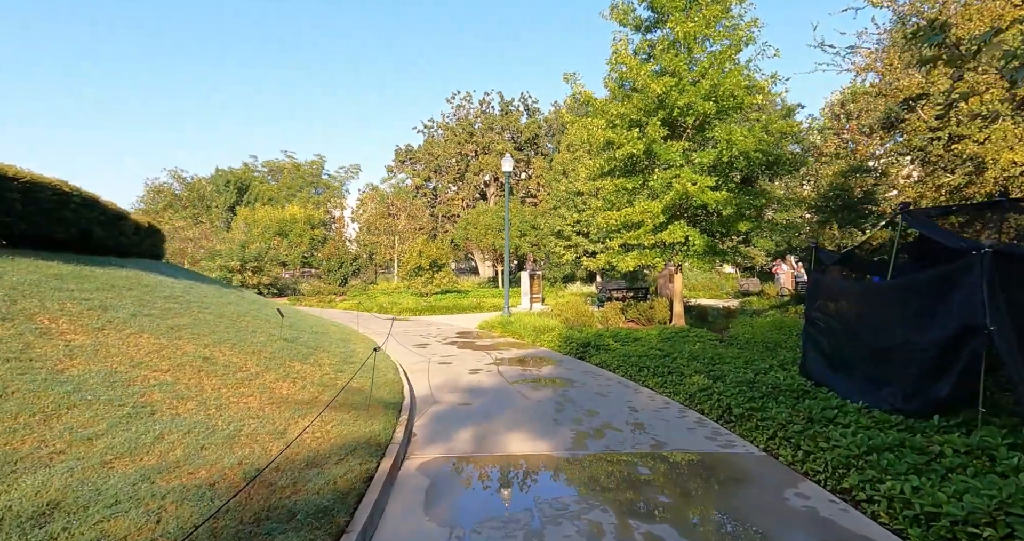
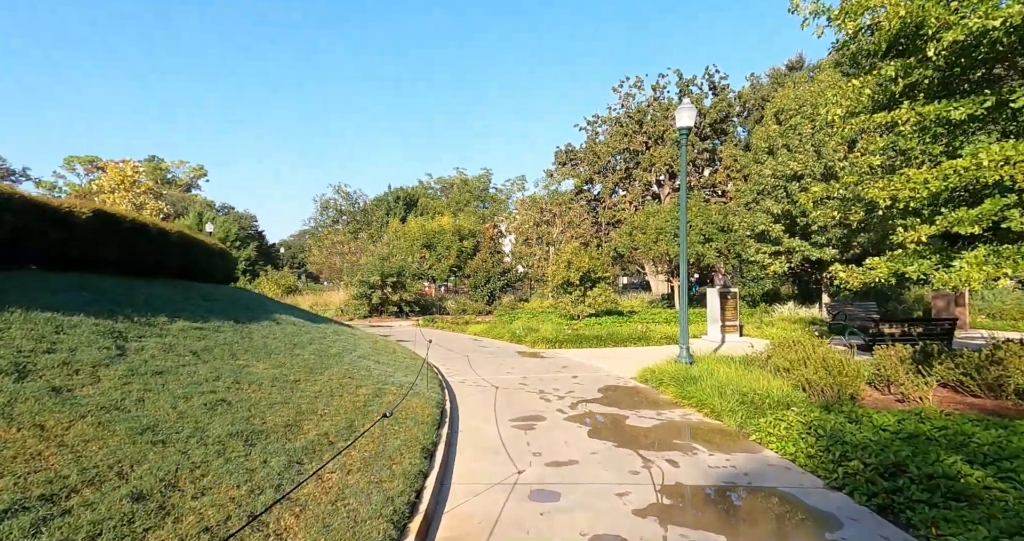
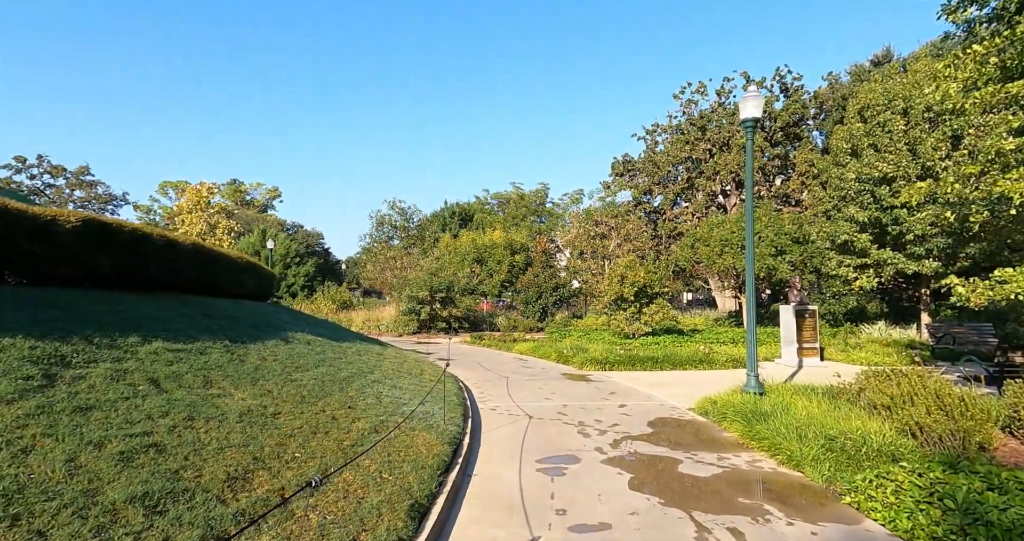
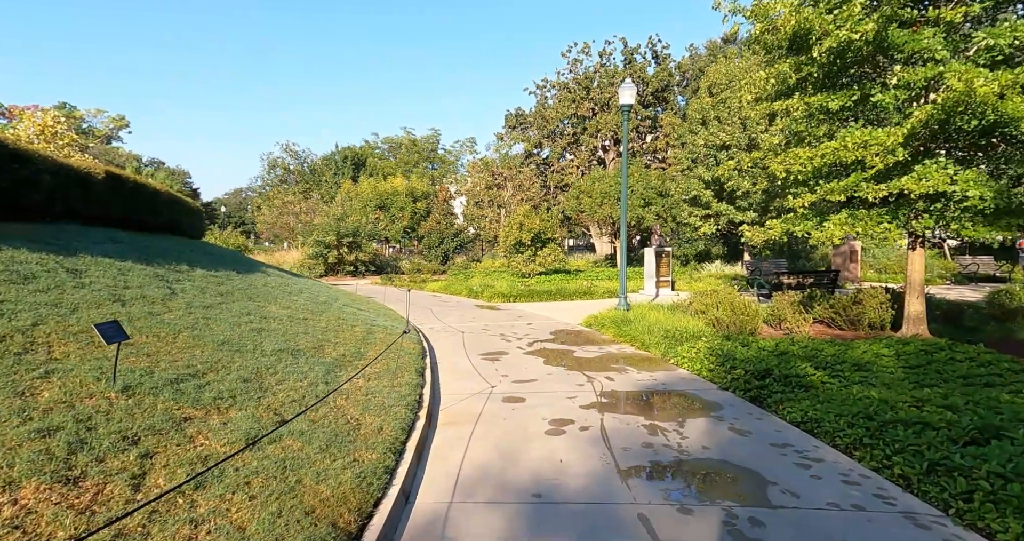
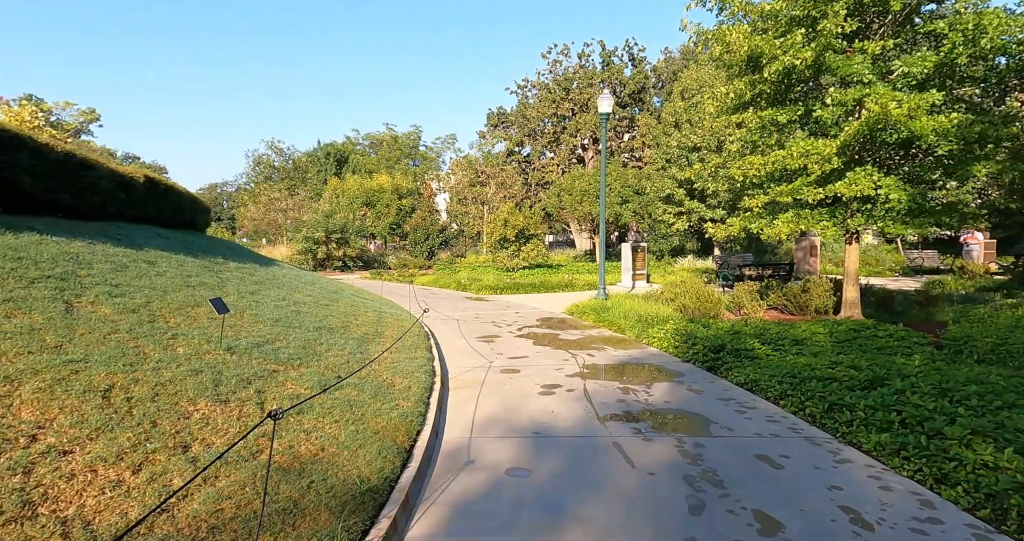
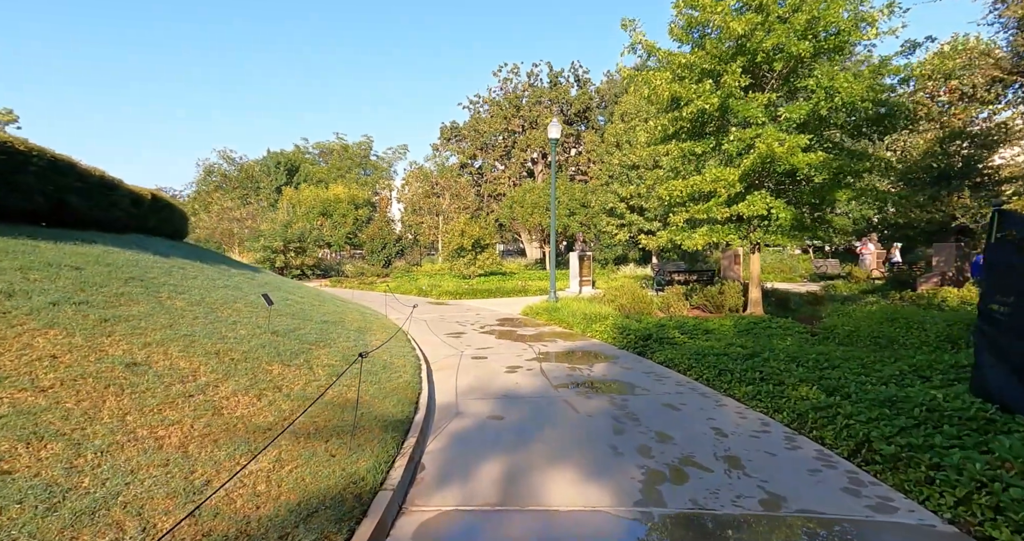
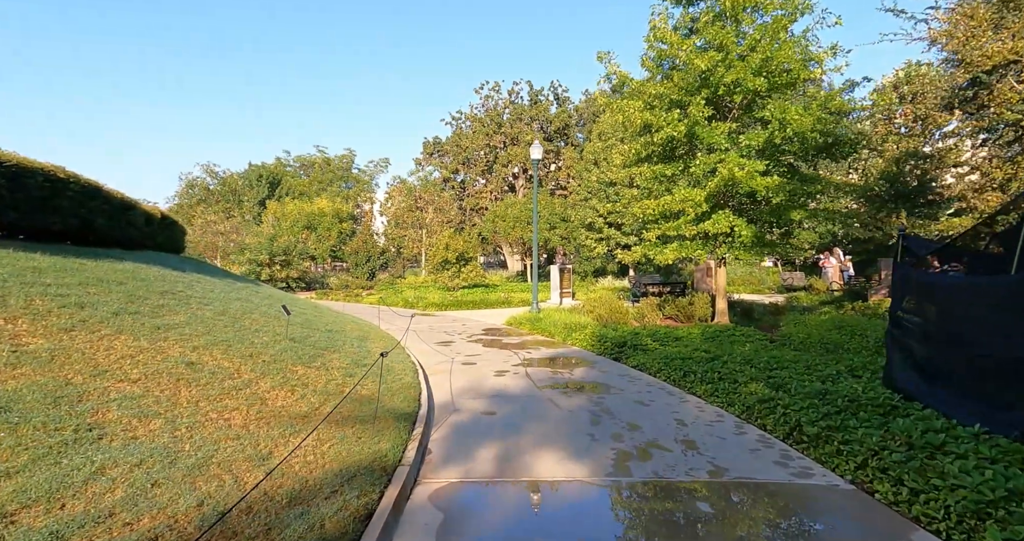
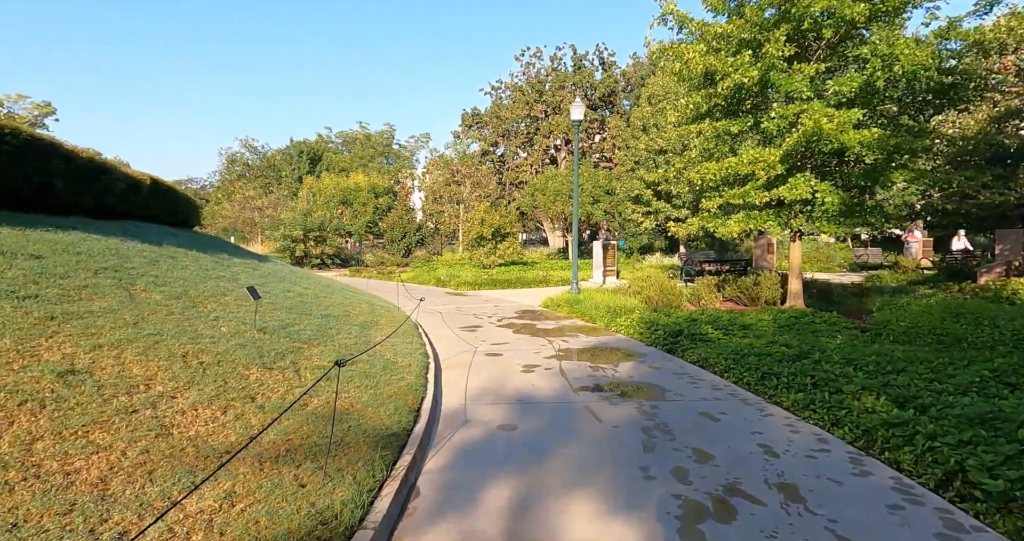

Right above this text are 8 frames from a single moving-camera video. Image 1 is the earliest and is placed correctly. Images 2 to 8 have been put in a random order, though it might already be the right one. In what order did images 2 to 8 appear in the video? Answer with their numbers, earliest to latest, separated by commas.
7, 6, 8, 5, 4, 2, 3
